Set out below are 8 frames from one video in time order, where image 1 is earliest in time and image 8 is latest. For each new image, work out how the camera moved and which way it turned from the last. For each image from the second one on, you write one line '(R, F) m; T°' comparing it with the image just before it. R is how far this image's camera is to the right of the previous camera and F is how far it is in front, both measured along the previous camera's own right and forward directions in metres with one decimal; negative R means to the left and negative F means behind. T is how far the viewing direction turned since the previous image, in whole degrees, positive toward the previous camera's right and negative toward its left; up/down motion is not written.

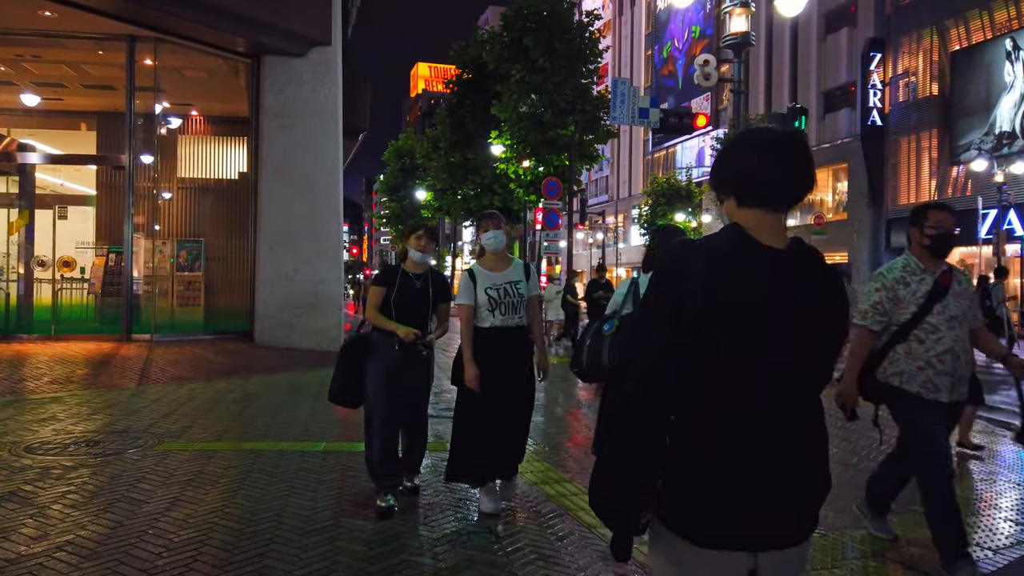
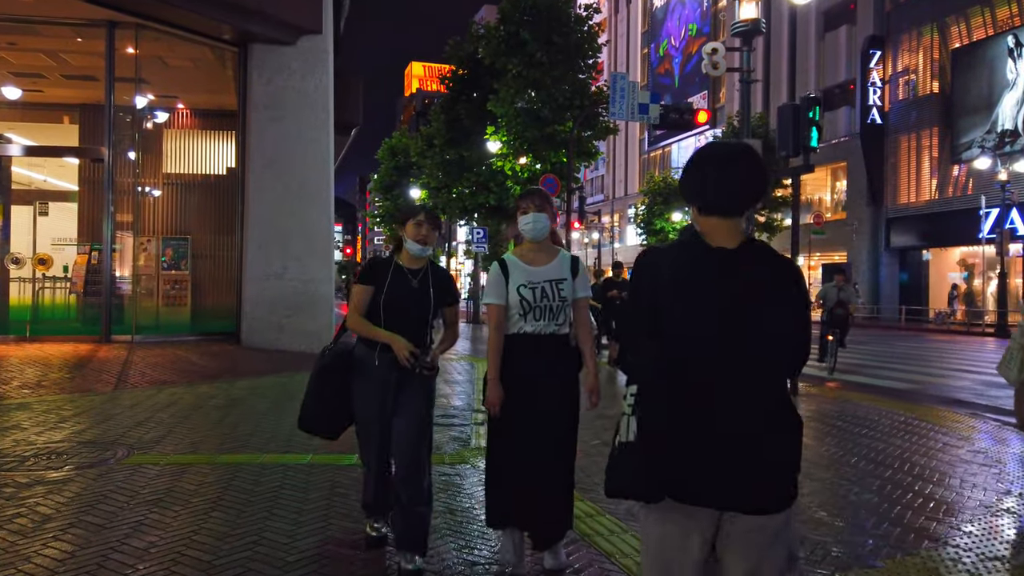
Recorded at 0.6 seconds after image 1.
(-0.1, +0.5) m; 0°
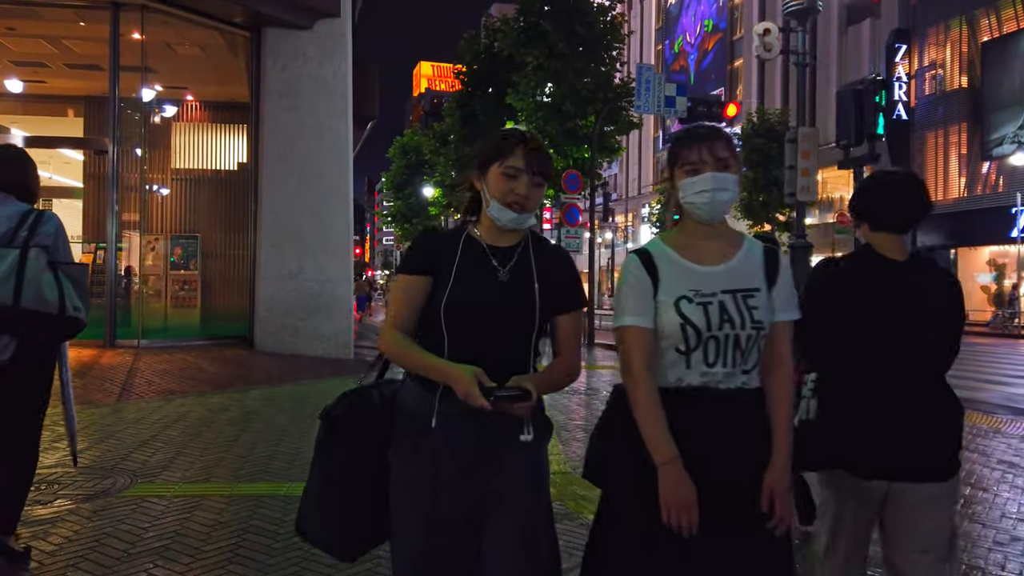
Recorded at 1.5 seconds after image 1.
(-0.4, +0.8) m; -1°
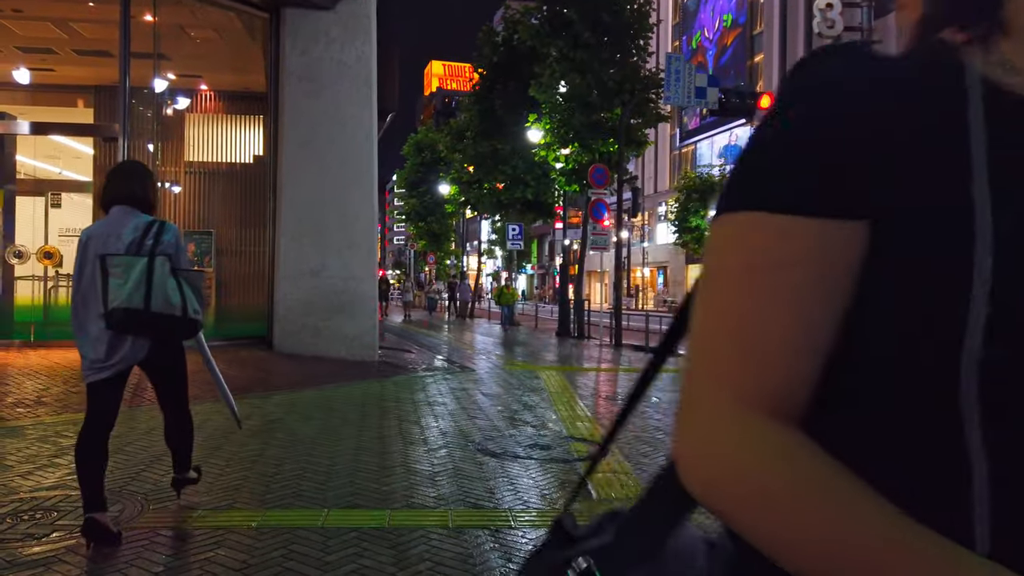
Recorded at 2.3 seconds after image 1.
(-0.4, +0.7) m; -1°
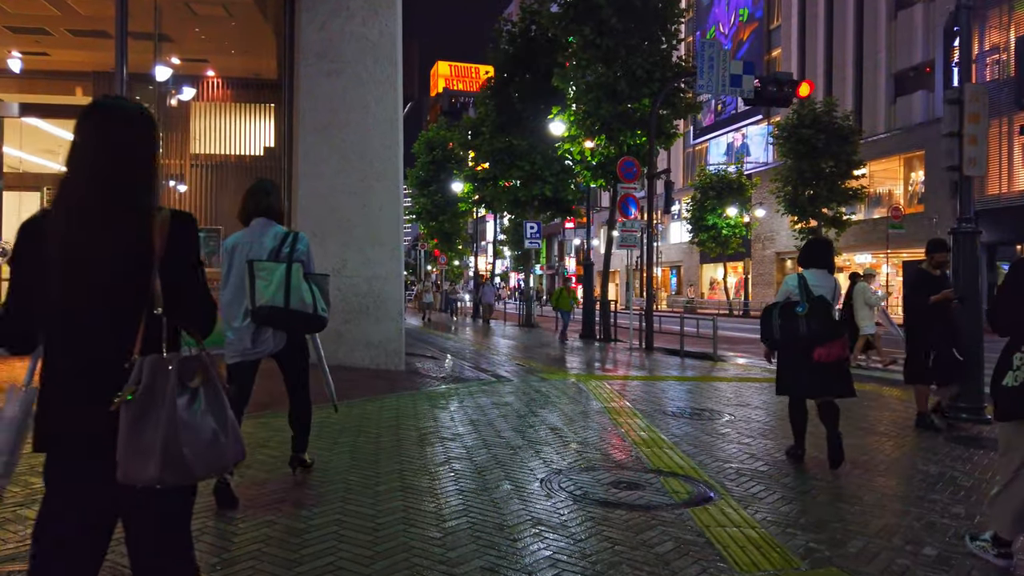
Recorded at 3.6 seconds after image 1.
(-0.5, +1.1) m; 0°
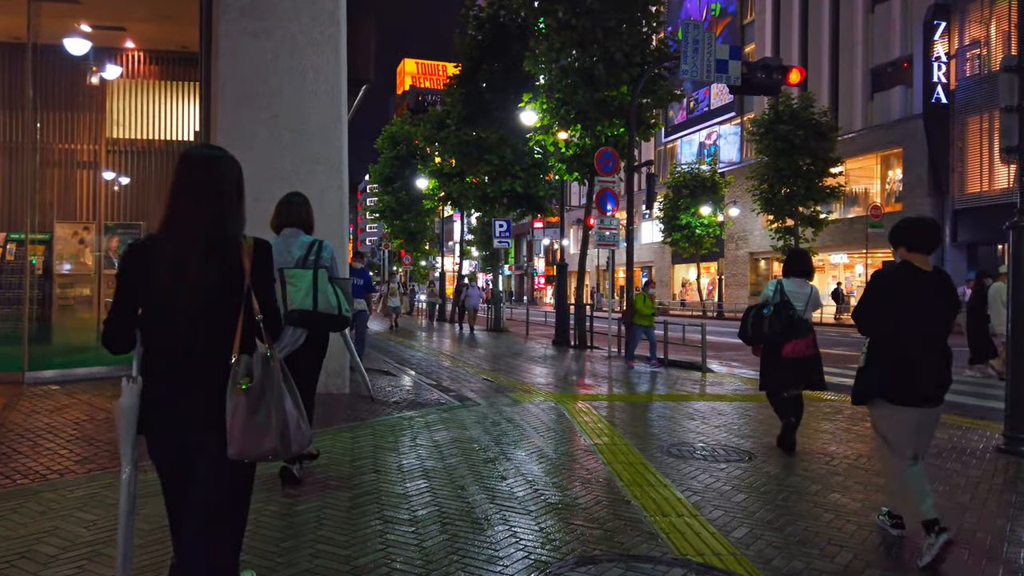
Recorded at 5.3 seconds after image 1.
(0.0, +1.6) m; +2°
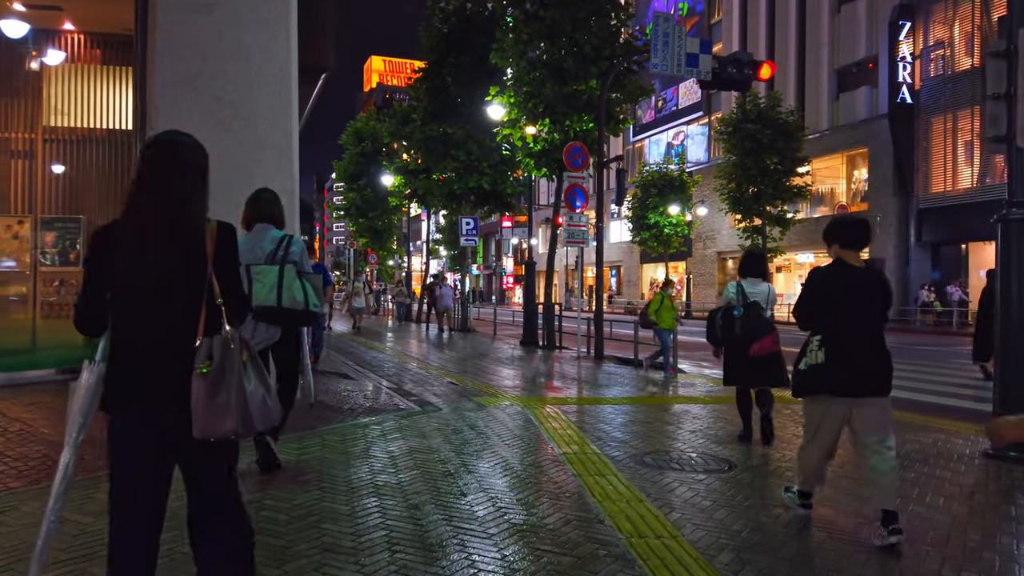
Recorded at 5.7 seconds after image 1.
(0.0, +0.5) m; +2°
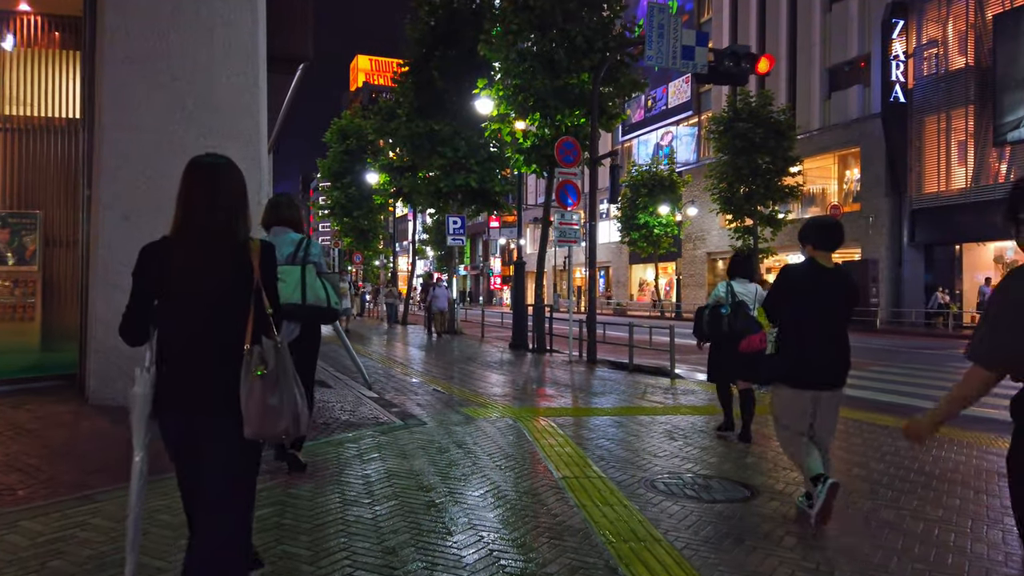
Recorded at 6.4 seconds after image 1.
(0.0, +0.7) m; +1°
